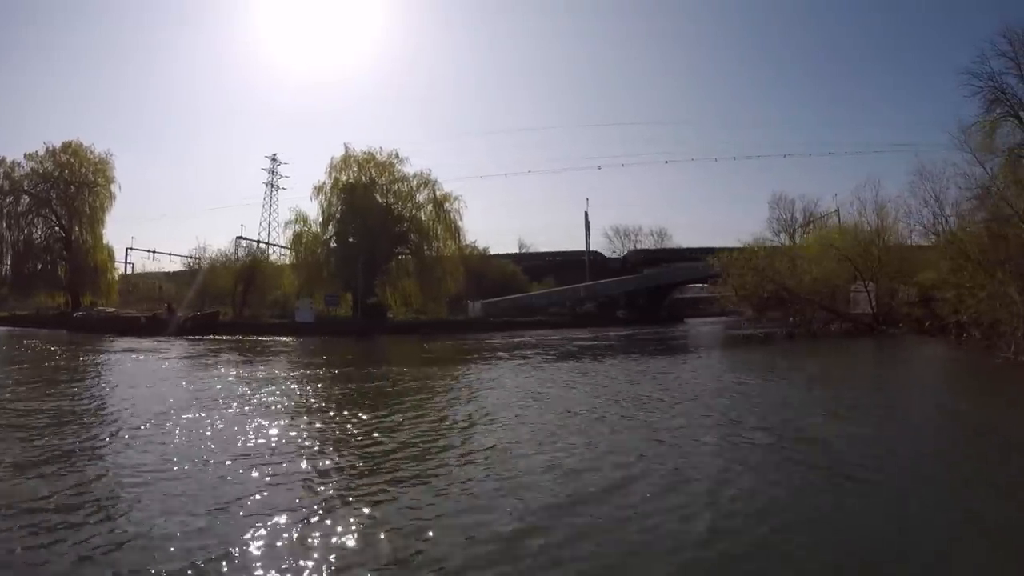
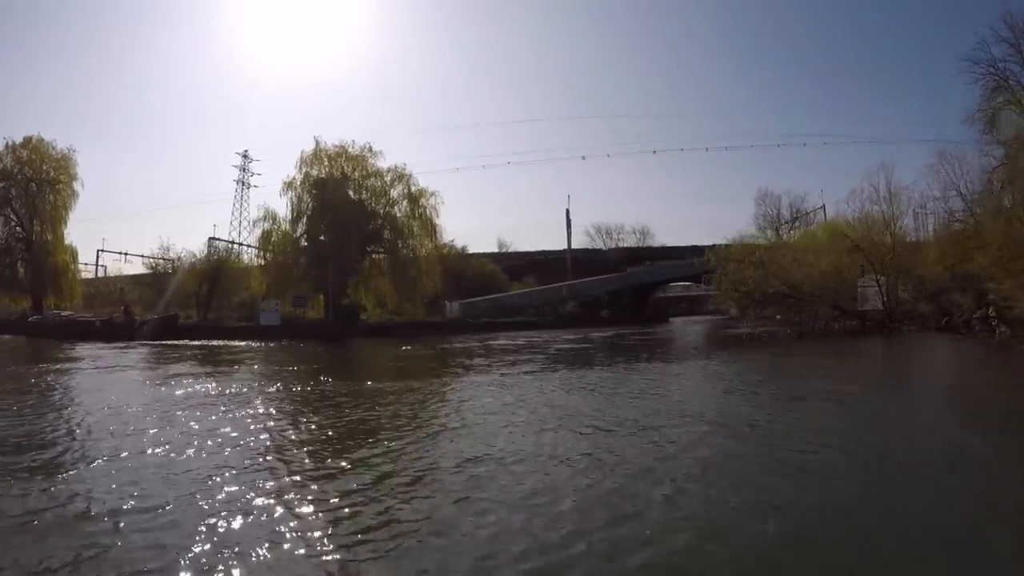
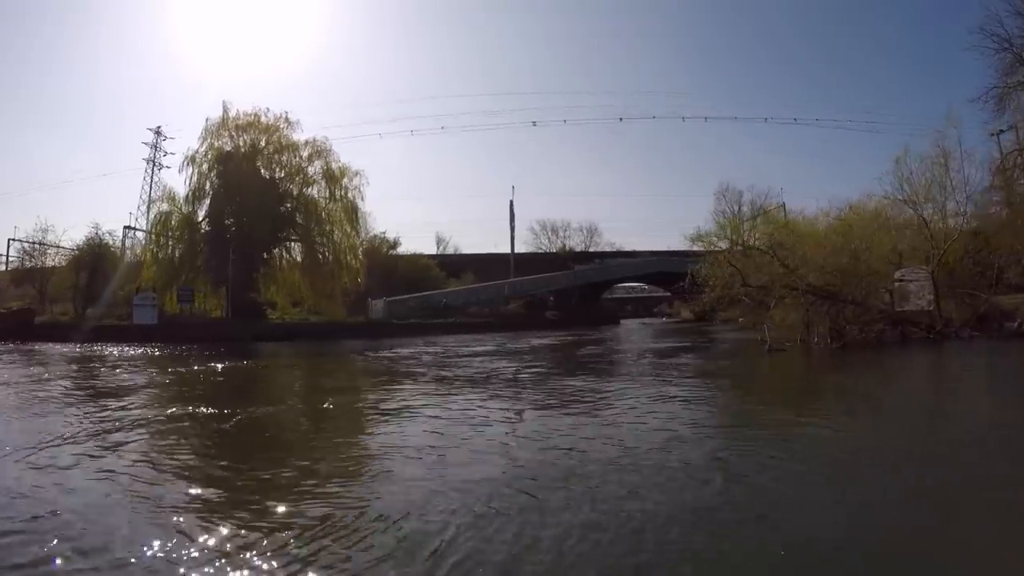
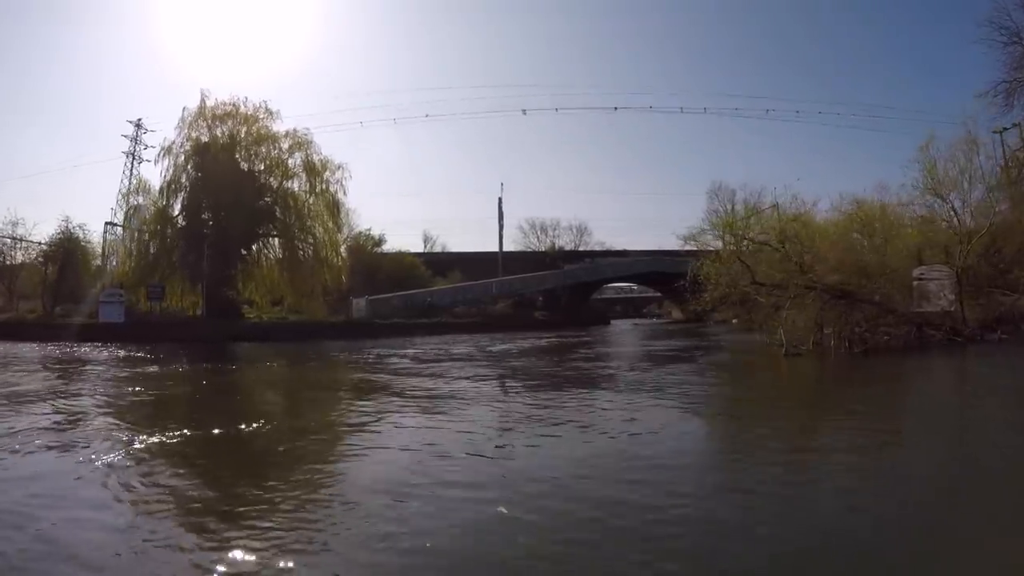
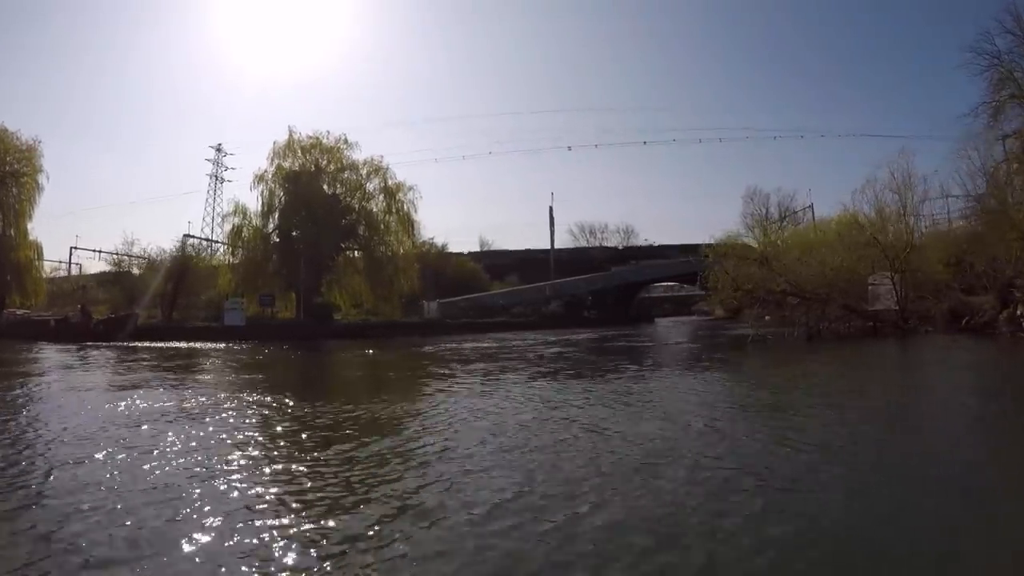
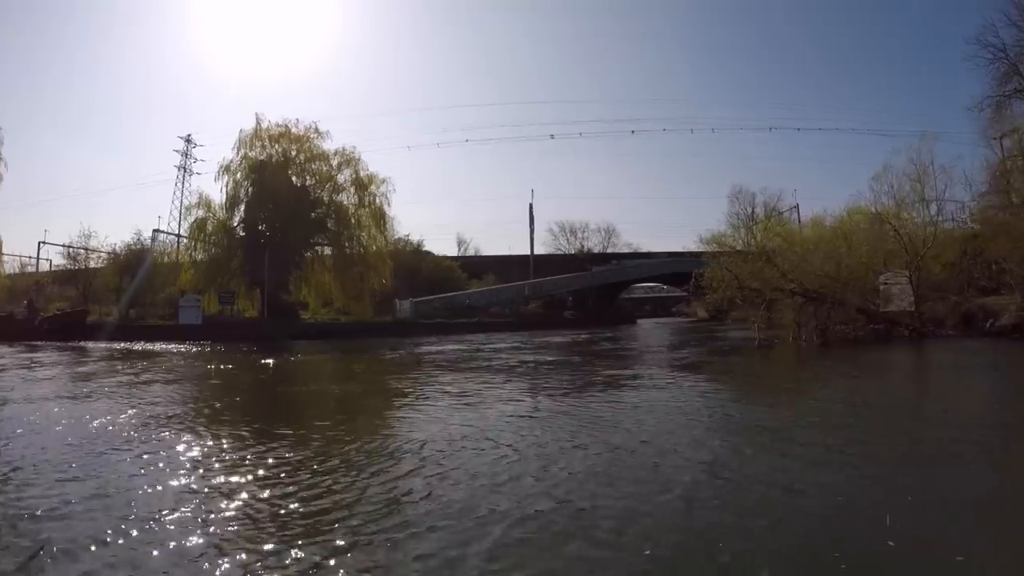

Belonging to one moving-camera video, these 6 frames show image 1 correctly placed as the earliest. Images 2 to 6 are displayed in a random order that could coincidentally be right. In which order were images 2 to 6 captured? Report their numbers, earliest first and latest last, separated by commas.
2, 5, 6, 3, 4
